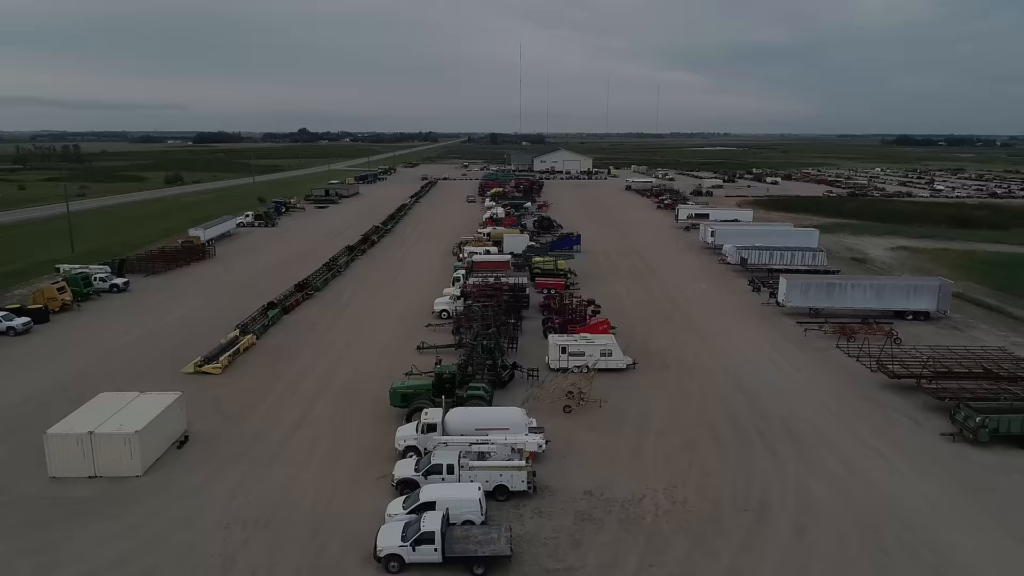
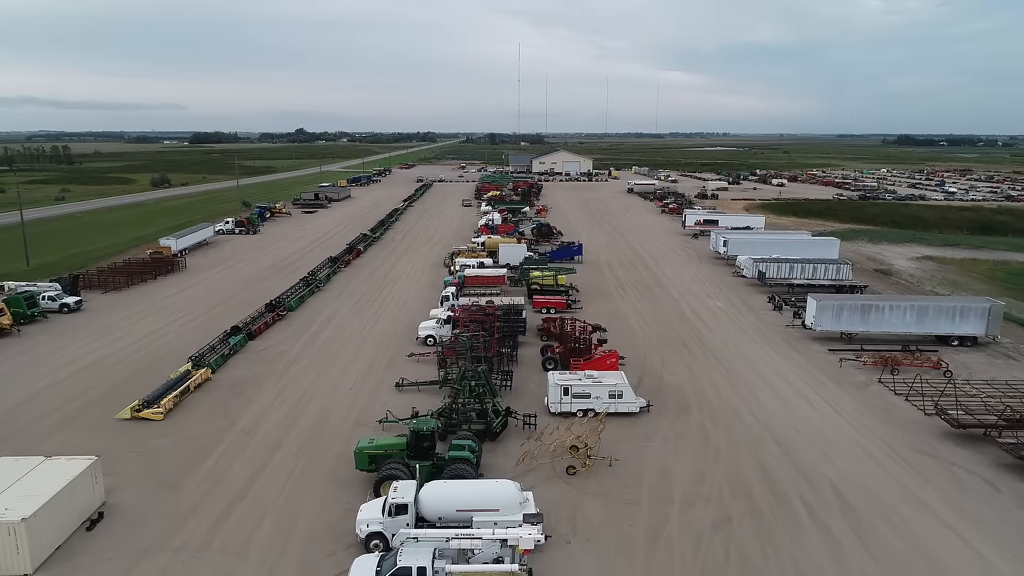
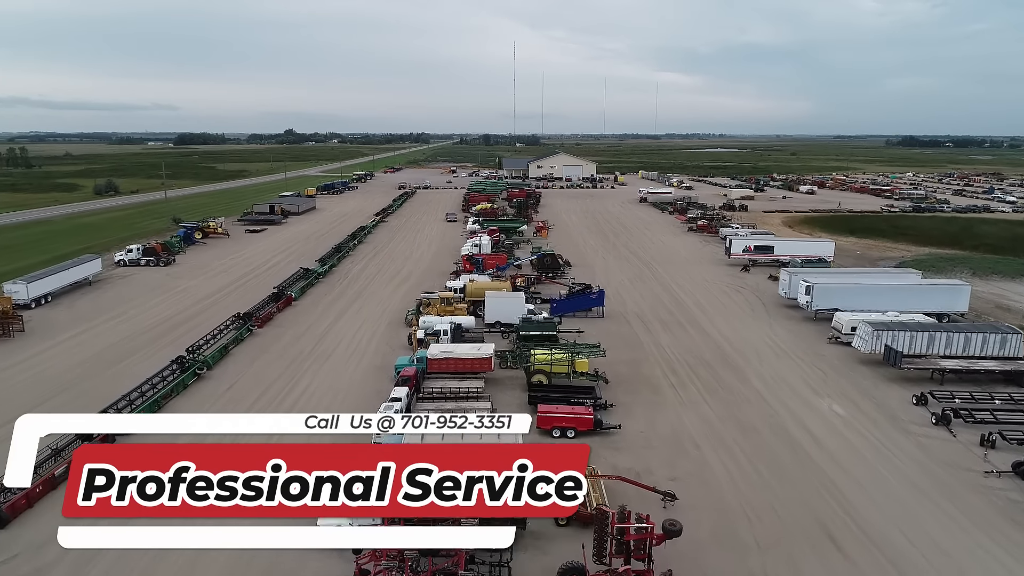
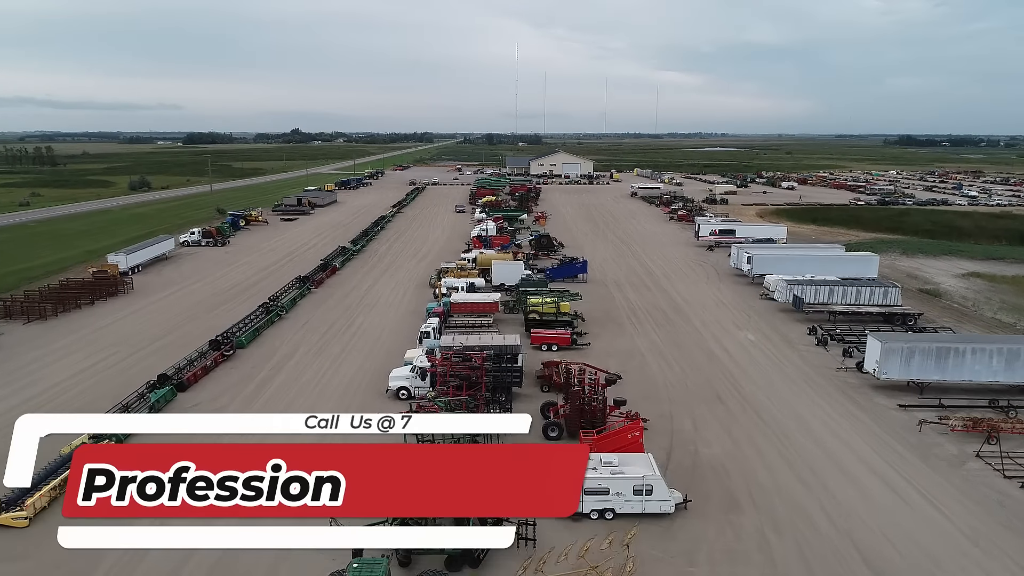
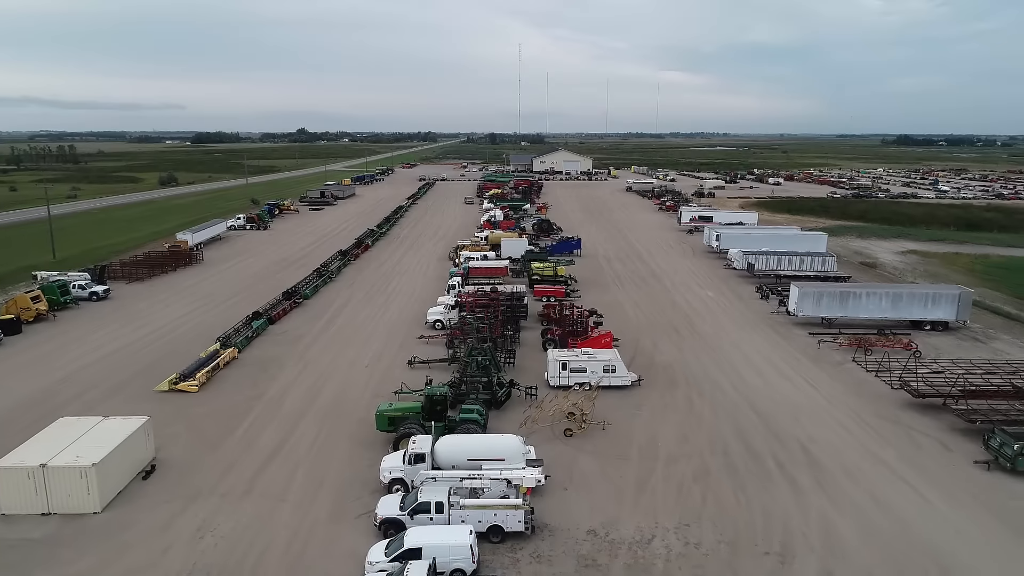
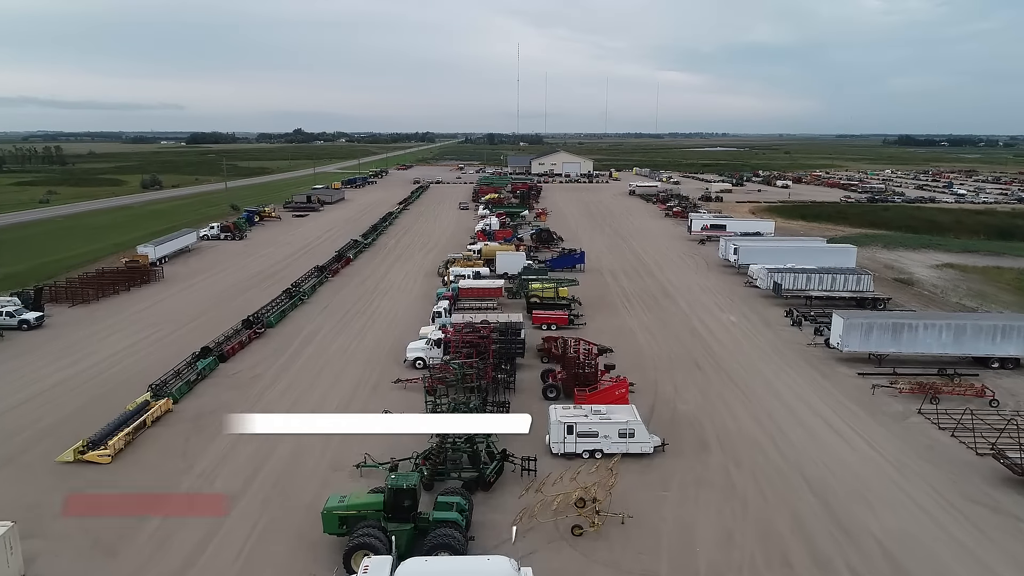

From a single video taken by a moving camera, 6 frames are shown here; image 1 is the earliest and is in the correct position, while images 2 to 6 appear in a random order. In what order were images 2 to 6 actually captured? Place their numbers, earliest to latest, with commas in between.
5, 2, 6, 4, 3
